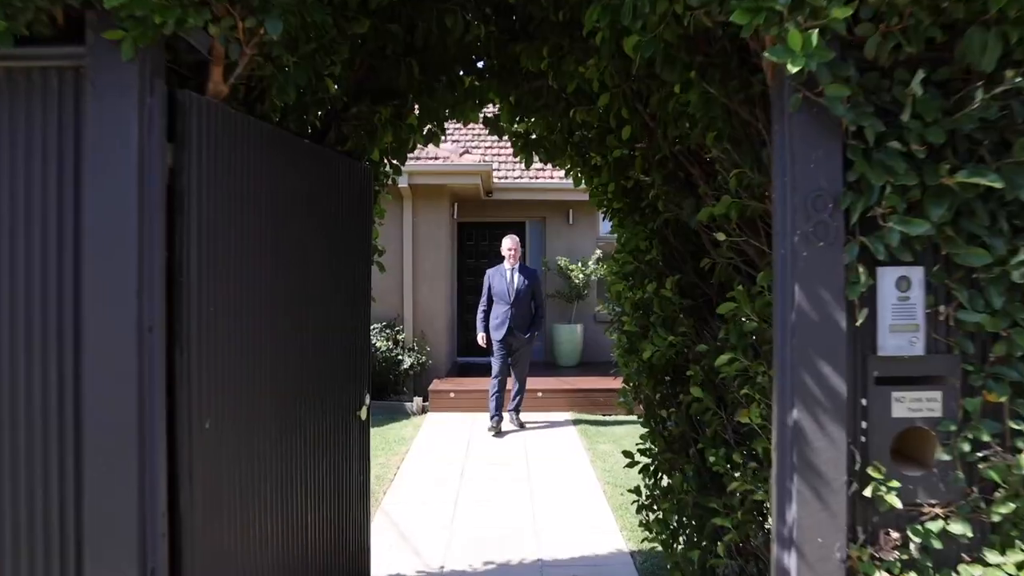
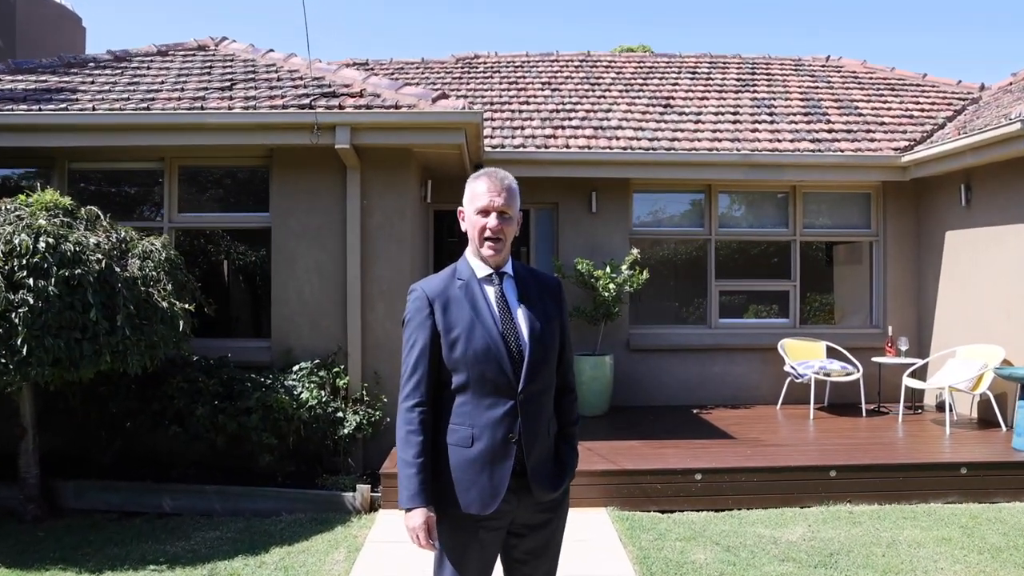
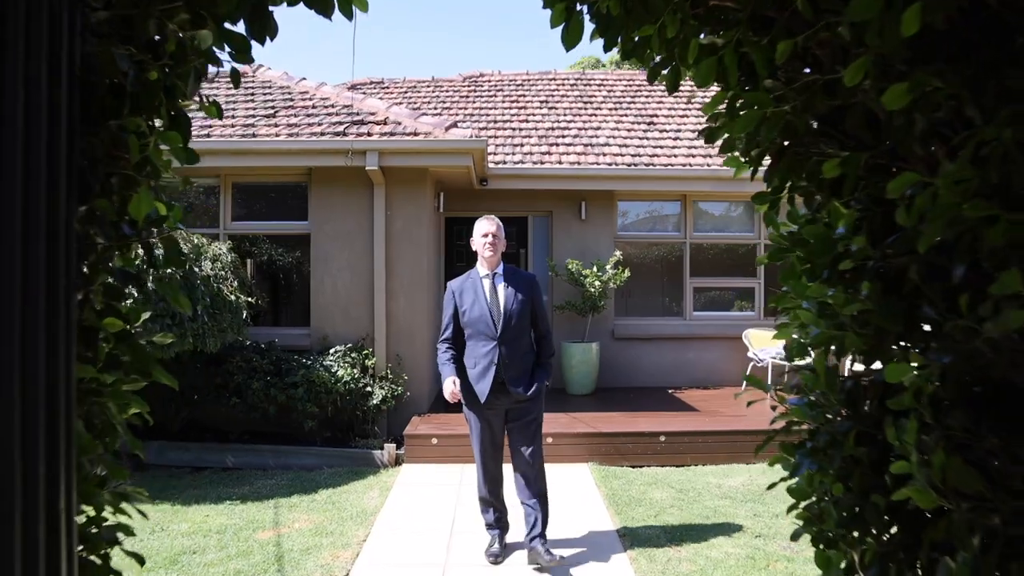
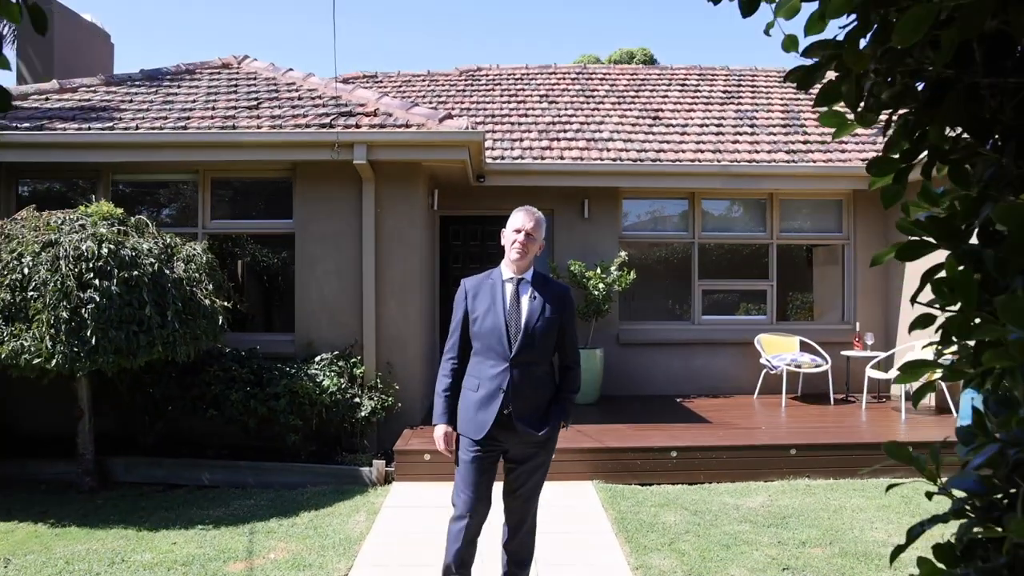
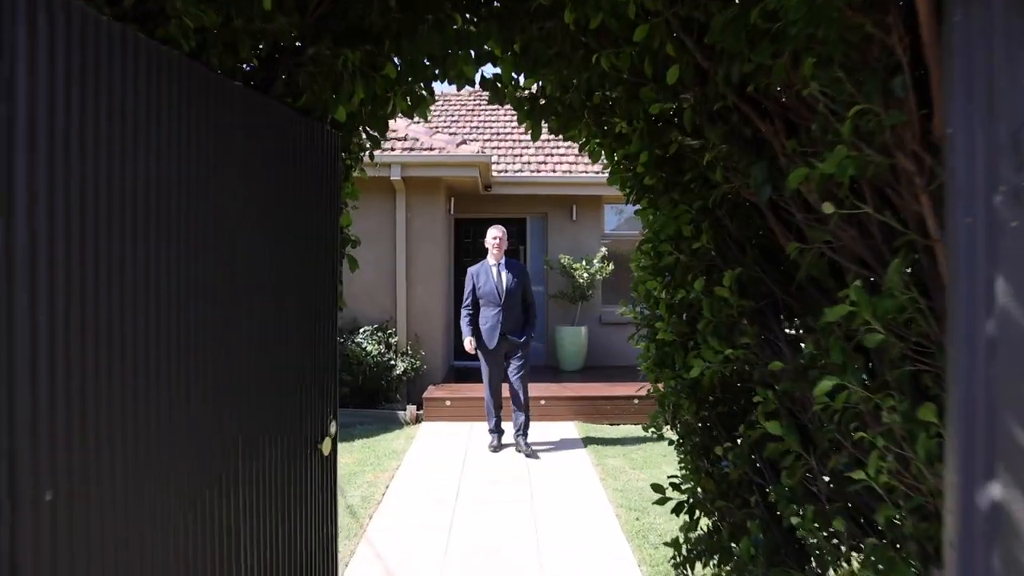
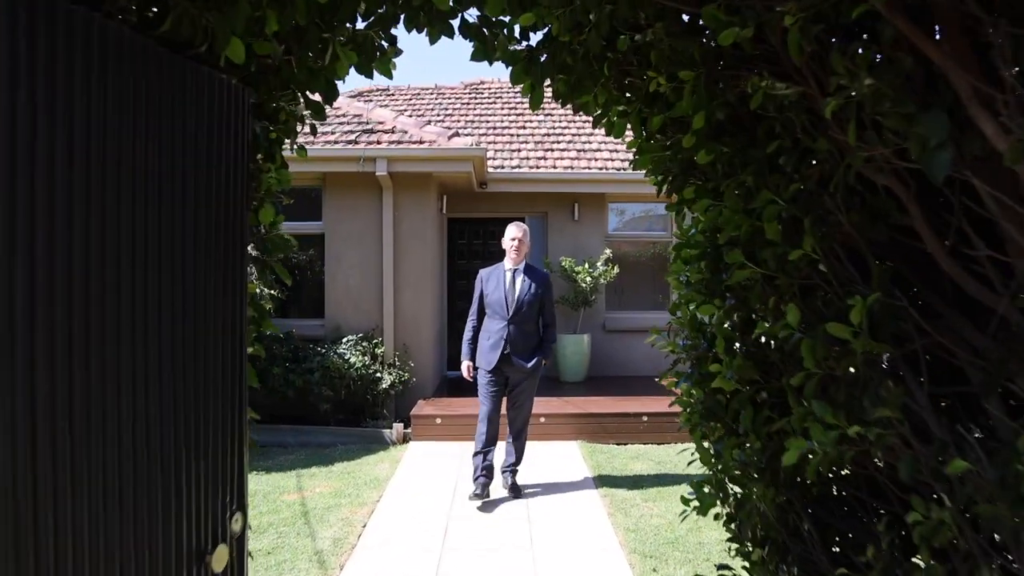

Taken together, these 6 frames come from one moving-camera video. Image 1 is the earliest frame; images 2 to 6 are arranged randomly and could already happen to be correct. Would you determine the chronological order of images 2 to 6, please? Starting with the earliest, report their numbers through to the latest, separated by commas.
5, 6, 3, 4, 2
